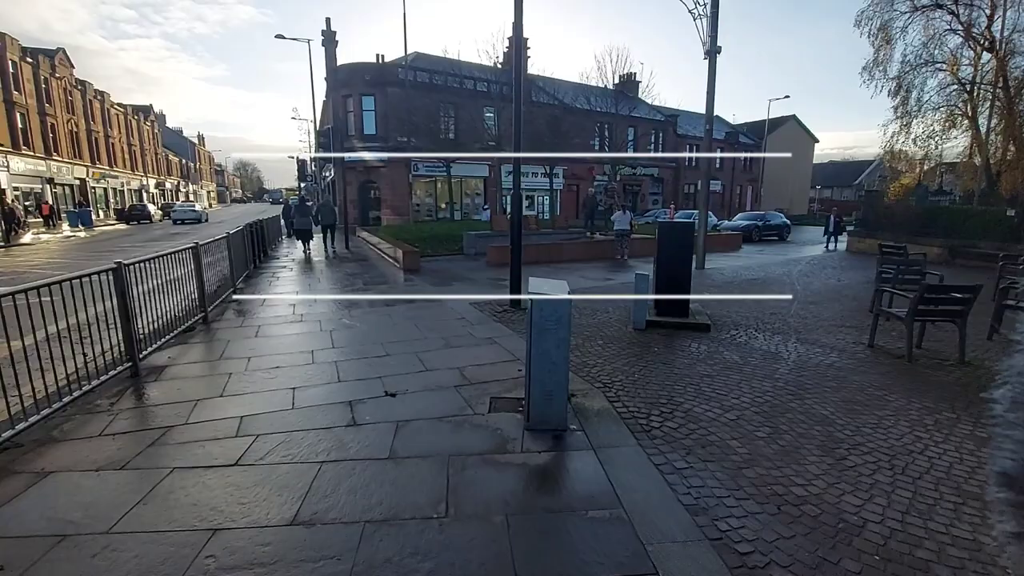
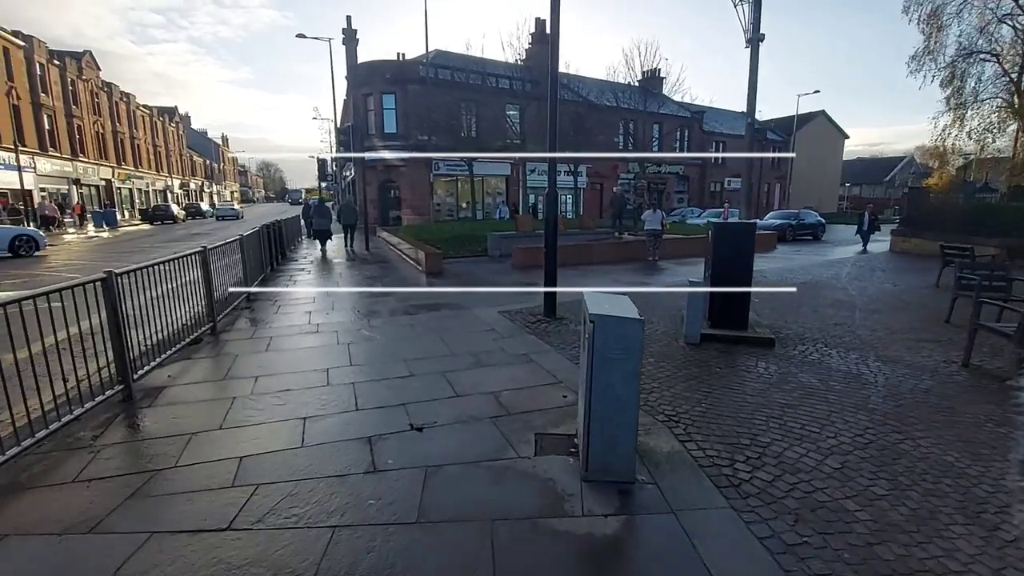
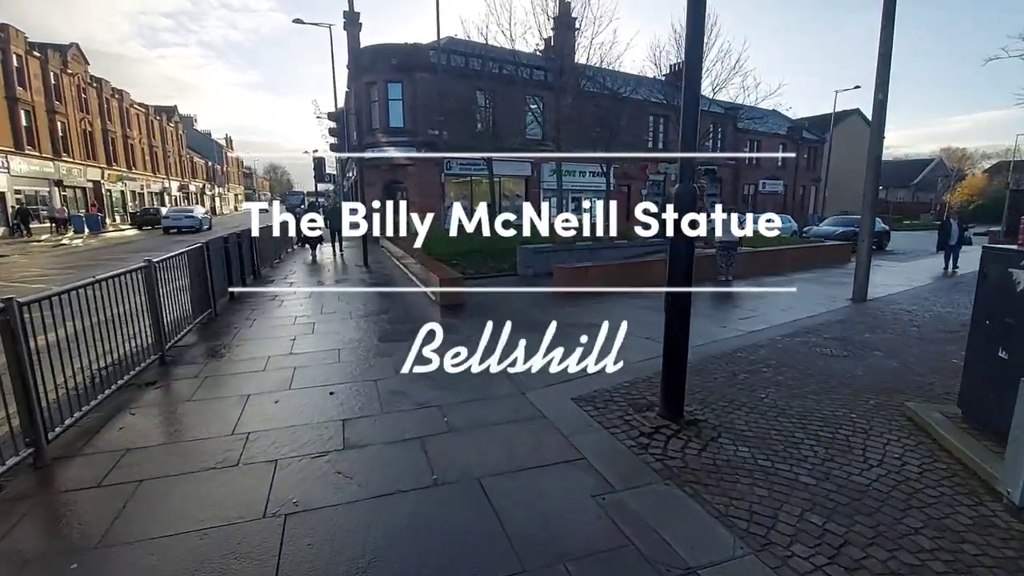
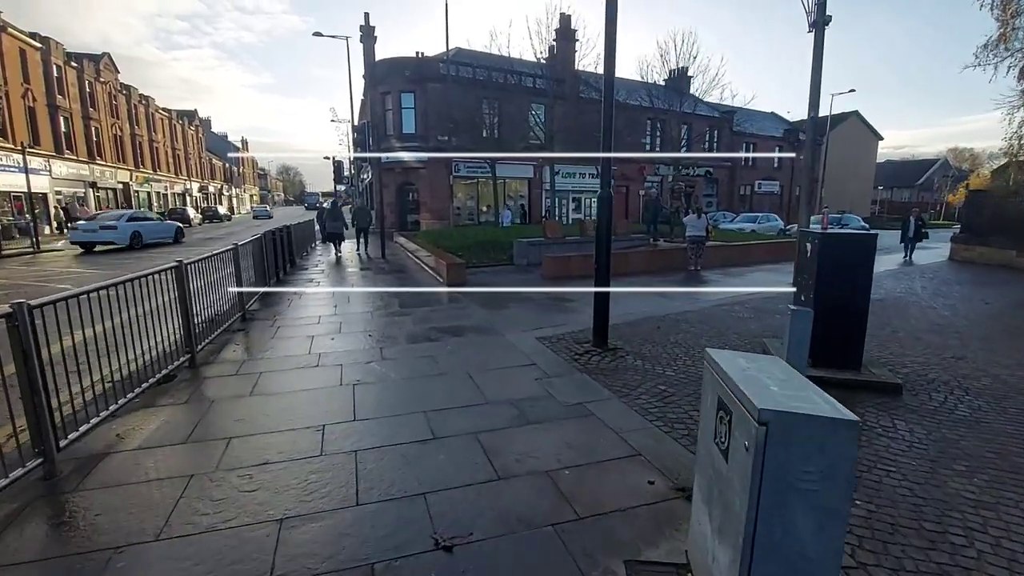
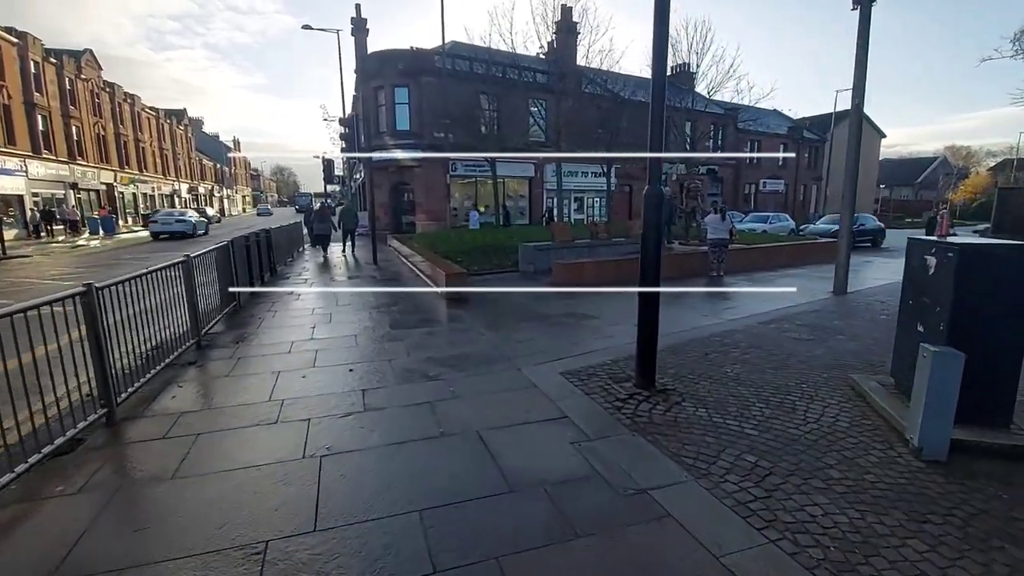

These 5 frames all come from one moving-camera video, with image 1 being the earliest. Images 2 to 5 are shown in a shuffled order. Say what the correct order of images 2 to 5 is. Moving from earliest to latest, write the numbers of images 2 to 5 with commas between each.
2, 4, 5, 3
